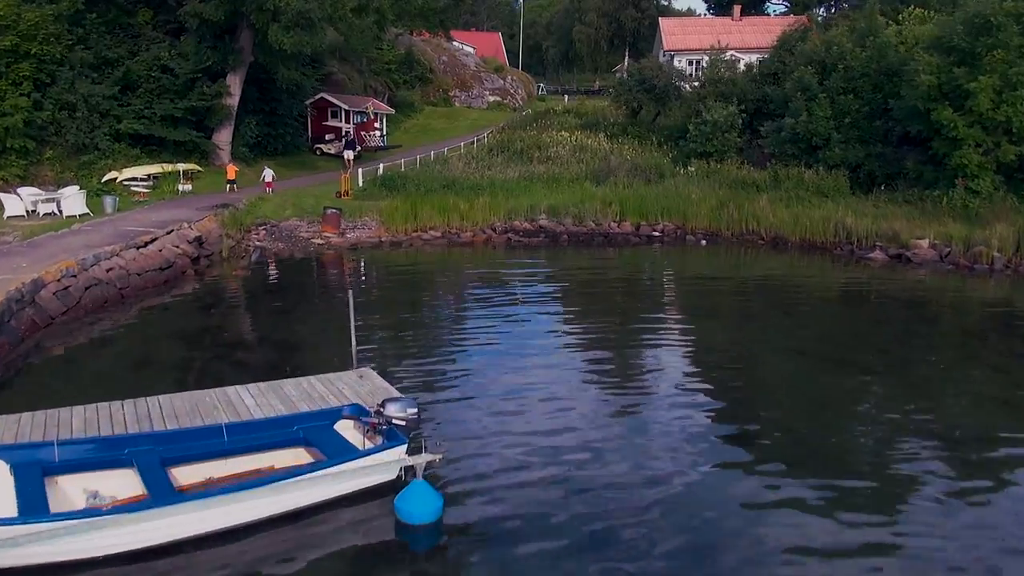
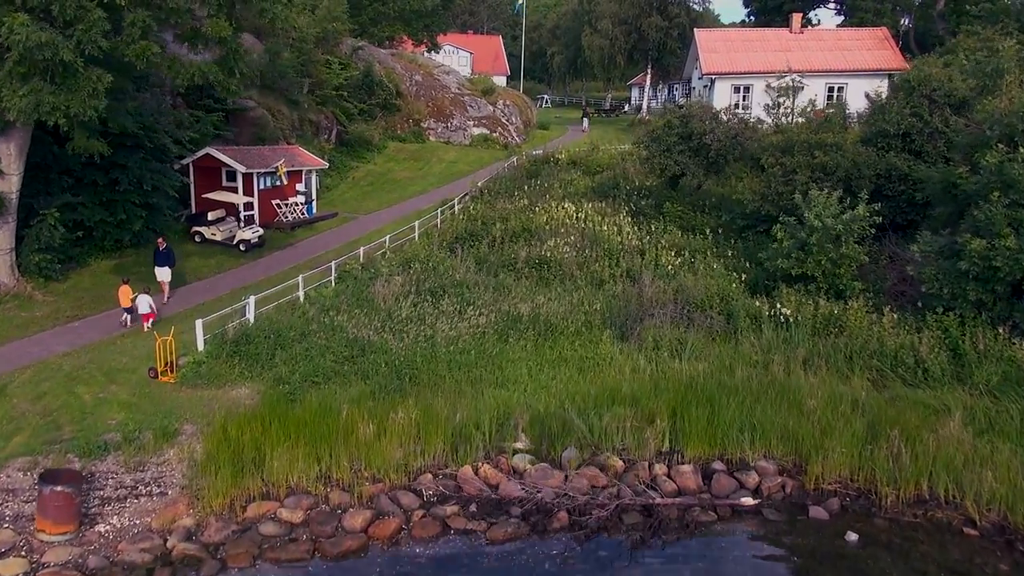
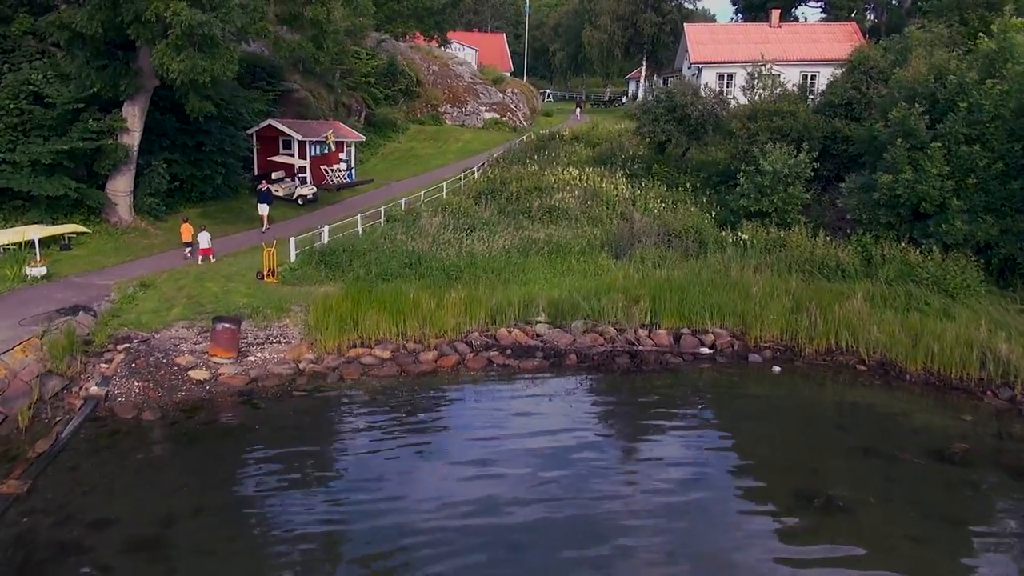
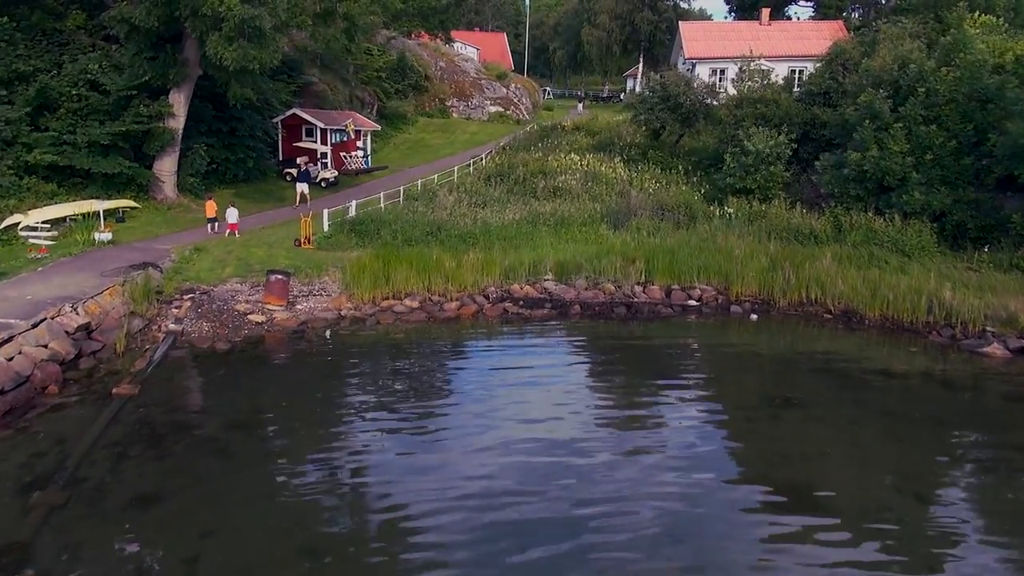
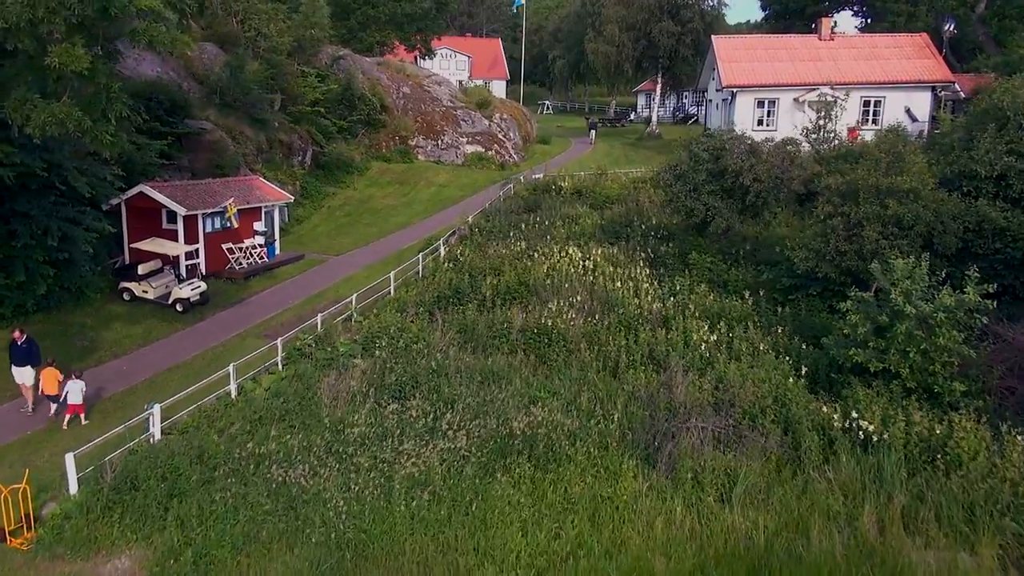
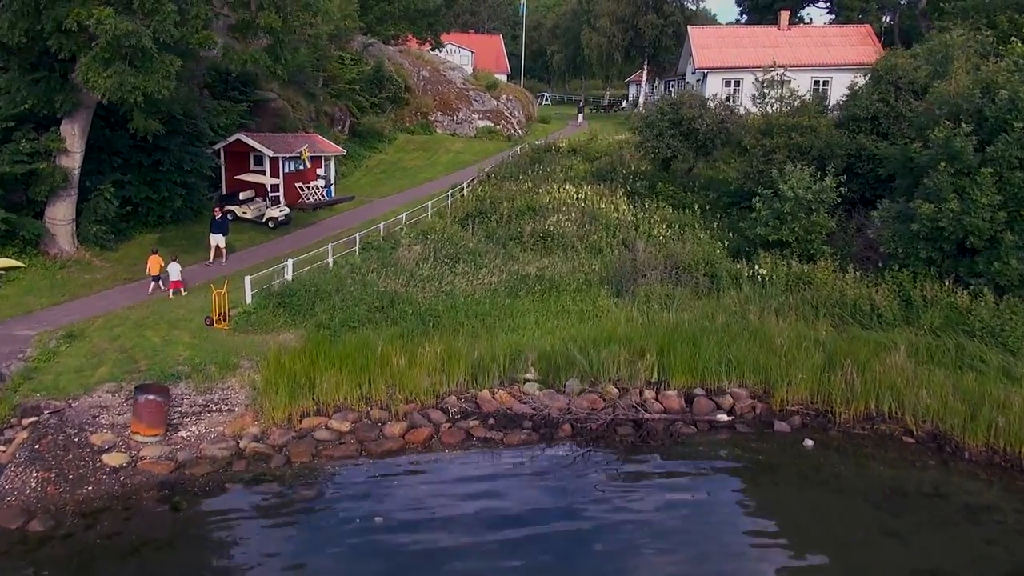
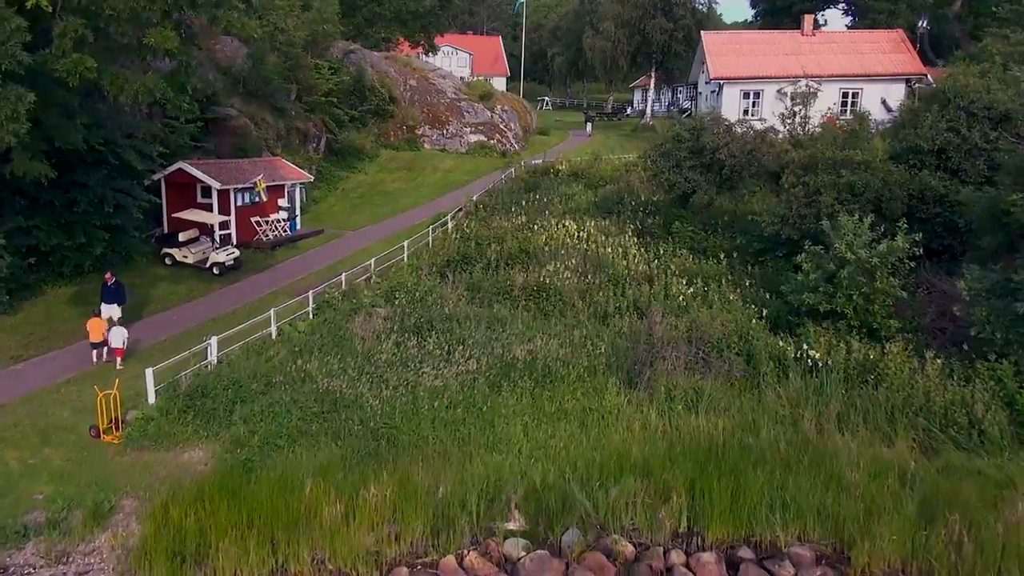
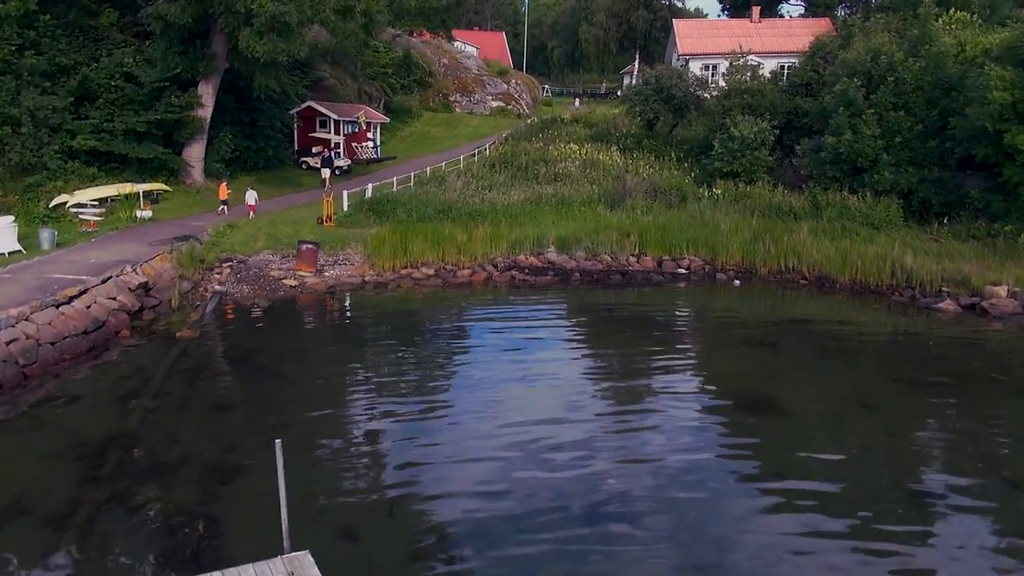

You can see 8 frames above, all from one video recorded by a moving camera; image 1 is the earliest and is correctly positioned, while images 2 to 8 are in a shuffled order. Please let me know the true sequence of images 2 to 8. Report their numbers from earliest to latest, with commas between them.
8, 4, 3, 6, 2, 7, 5
